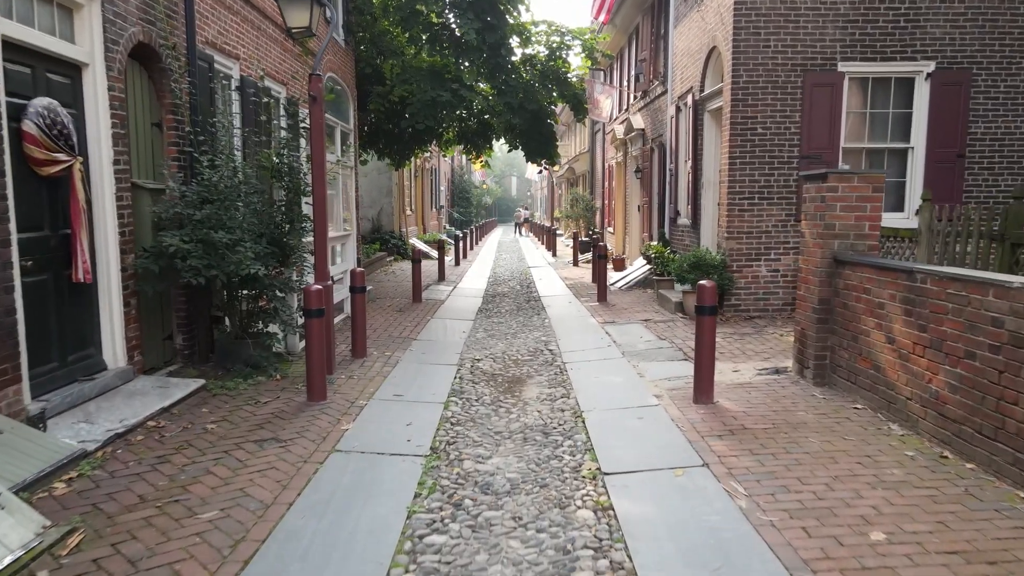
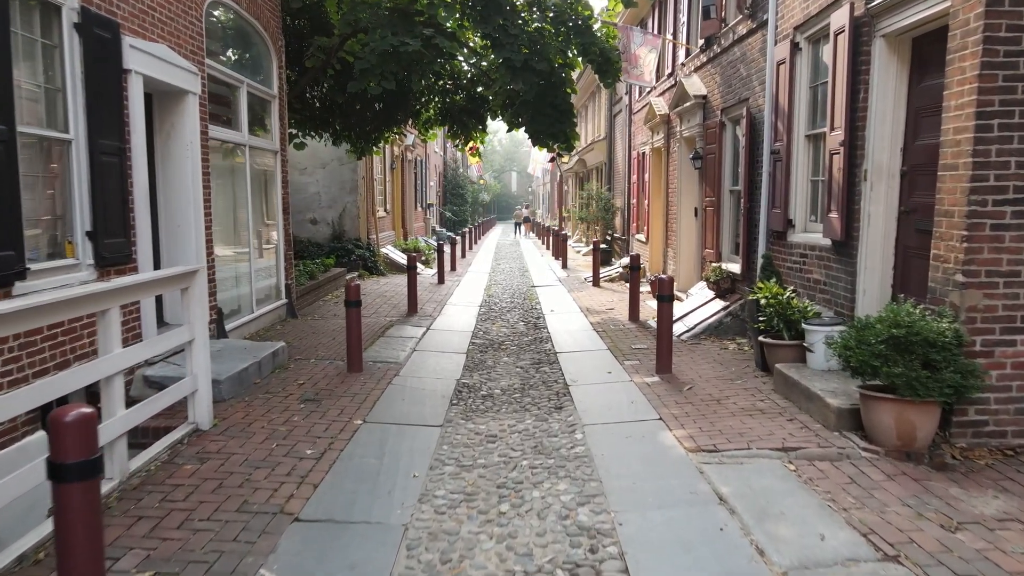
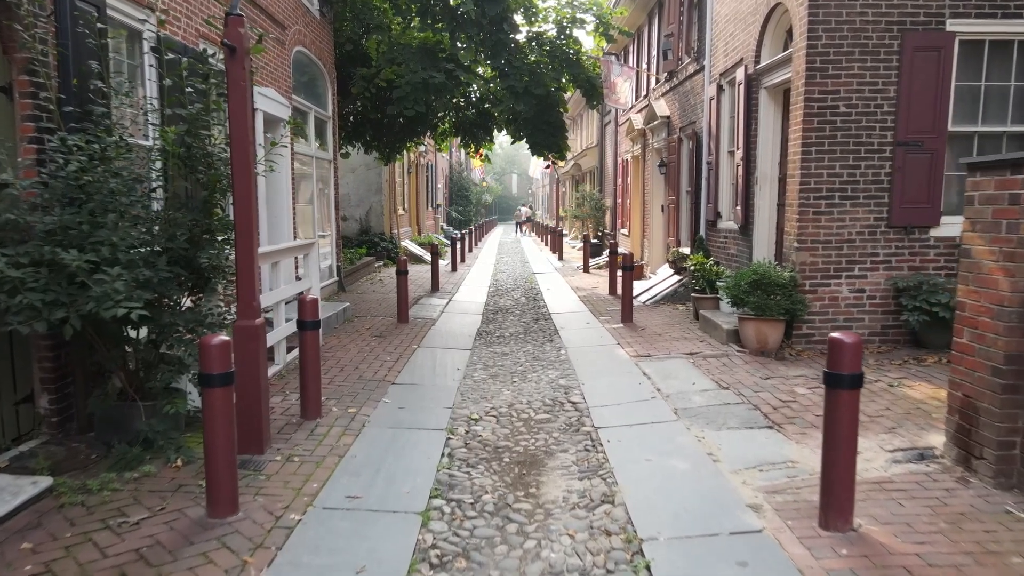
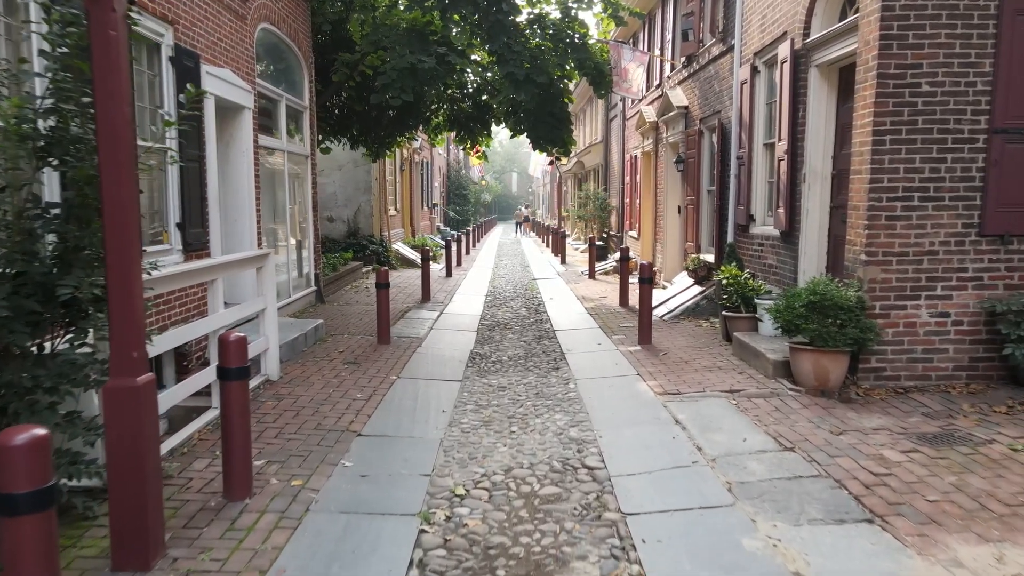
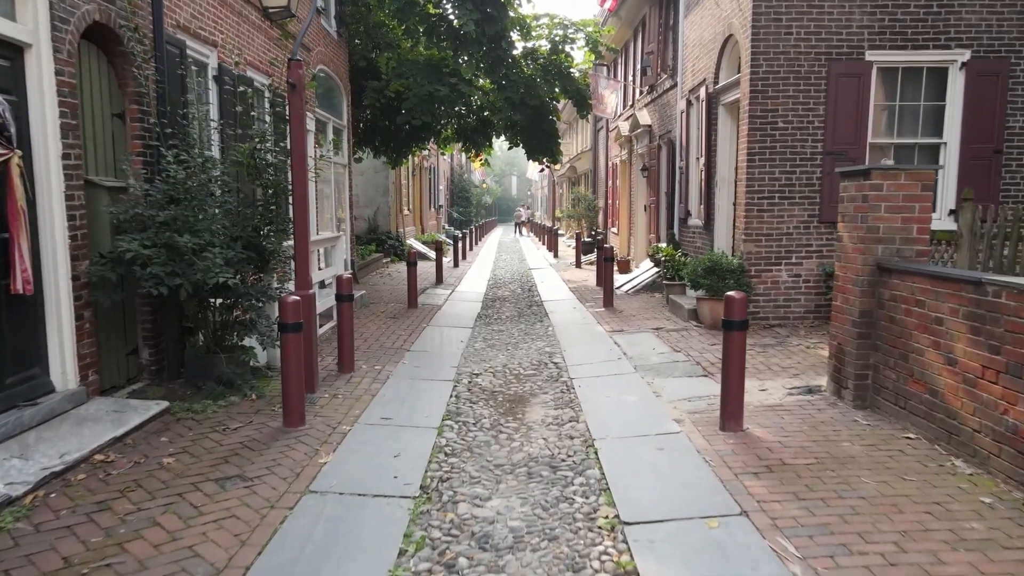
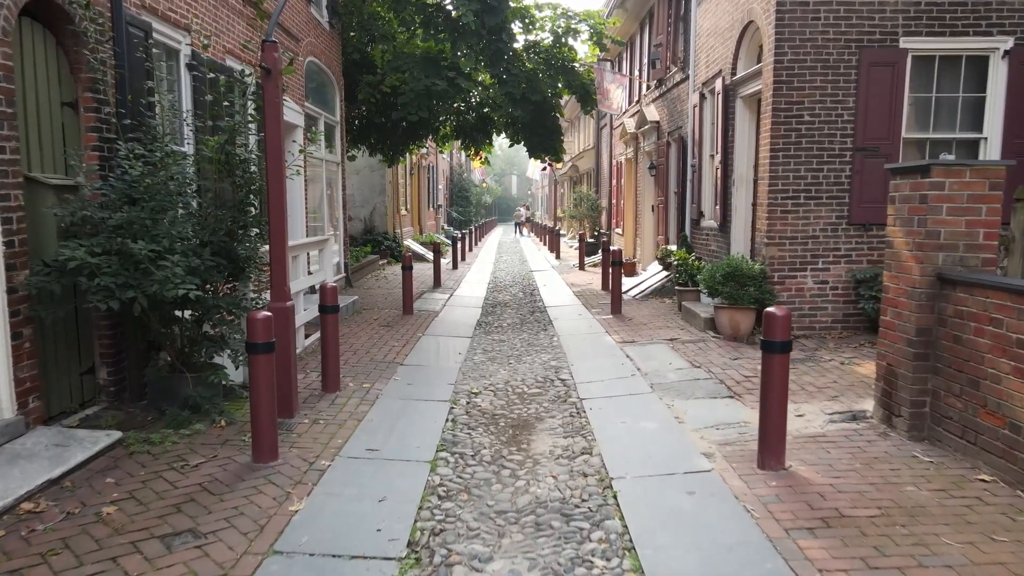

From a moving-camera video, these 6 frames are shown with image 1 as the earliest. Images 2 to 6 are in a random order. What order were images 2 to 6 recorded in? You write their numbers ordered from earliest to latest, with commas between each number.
5, 6, 3, 4, 2
